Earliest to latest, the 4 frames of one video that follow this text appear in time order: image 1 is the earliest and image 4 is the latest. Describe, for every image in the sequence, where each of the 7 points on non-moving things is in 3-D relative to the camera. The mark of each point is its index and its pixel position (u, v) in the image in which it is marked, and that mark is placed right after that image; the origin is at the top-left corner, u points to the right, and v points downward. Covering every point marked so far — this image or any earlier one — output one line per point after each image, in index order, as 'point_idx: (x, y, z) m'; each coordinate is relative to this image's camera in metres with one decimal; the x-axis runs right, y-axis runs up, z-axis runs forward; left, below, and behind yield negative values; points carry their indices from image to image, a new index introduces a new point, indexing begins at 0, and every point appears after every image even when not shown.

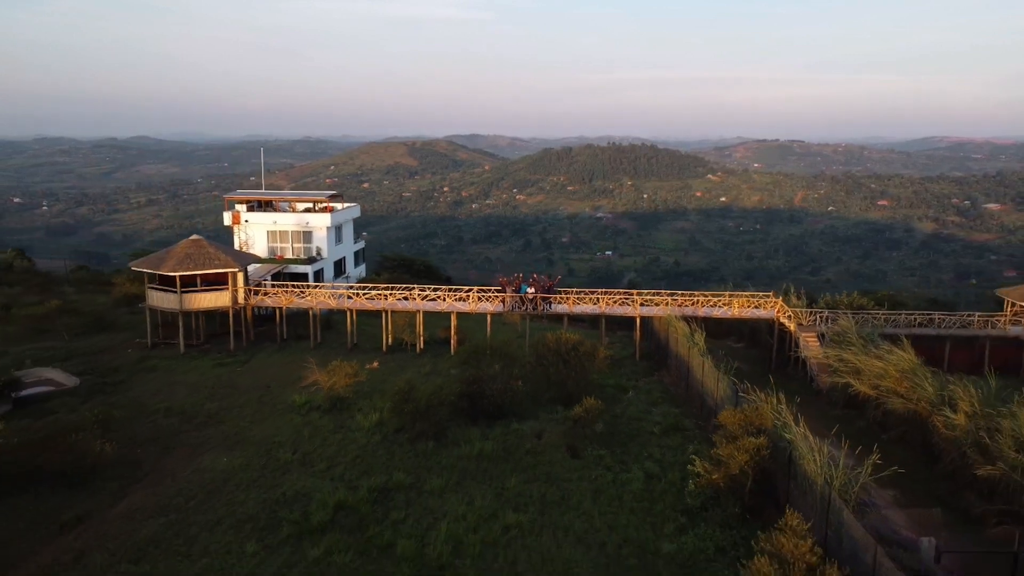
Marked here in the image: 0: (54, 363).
0: (-7.4, -1.1, +15.0) m
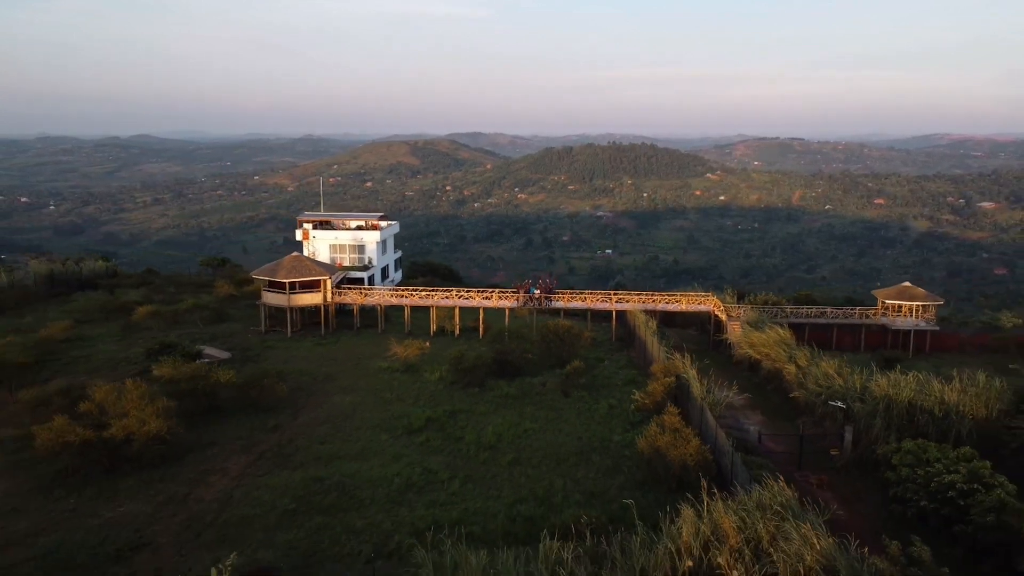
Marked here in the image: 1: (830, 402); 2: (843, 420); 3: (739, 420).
0: (-7.1, -1.2, +21.3) m
1: (+5.0, -1.8, +14.0) m
2: (+5.0, -2.0, +13.6) m
3: (+3.7, -2.2, +14.9) m
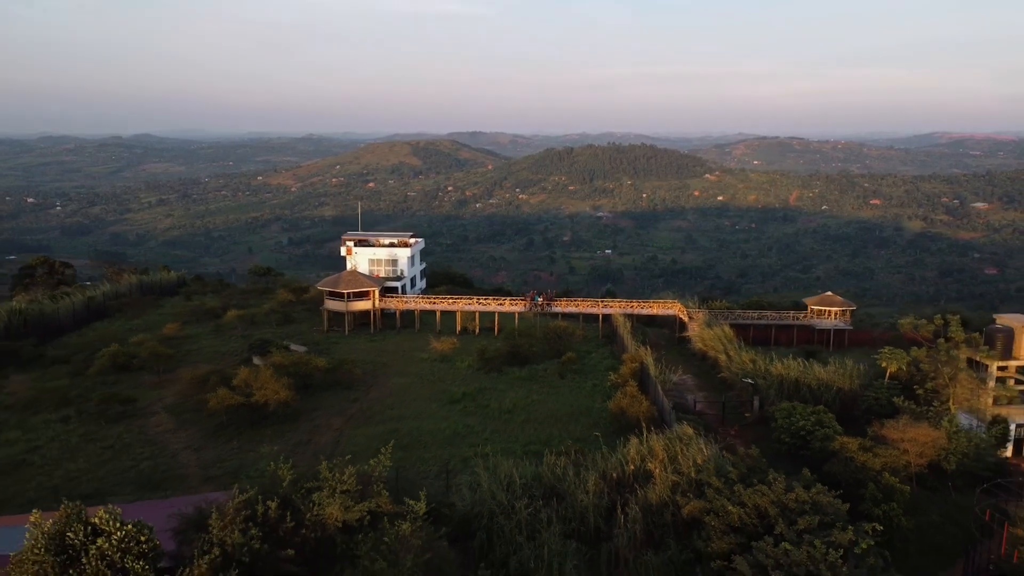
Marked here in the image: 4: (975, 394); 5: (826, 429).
0: (-6.9, -1.5, +27.4) m
1: (+5.2, -2.1, +20.1) m
2: (+5.3, -2.3, +19.7) m
3: (+4.0, -2.4, +21.0) m
4: (+8.7, -1.9, +16.7) m
5: (+5.5, -2.5, +15.9) m
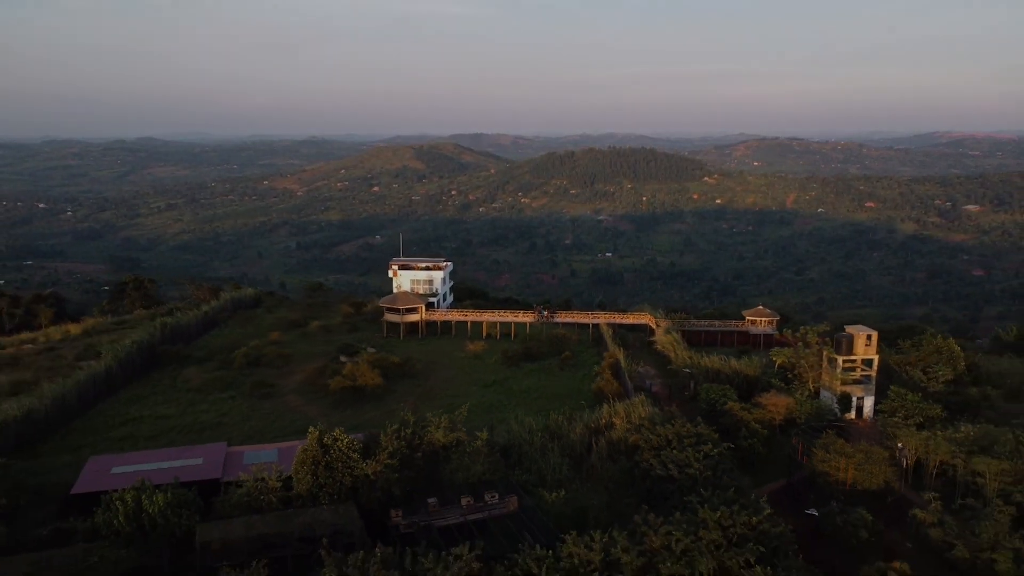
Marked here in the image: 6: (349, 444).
0: (-6.3, -2.2, +37.0) m
1: (+5.7, -2.7, +29.7) m
2: (+5.8, -2.9, +29.2) m
3: (+4.5, -3.1, +30.6) m
4: (+9.2, -2.6, +26.3) m
5: (+6.0, -3.1, +25.4) m
6: (-3.4, -3.3, +18.9) m
